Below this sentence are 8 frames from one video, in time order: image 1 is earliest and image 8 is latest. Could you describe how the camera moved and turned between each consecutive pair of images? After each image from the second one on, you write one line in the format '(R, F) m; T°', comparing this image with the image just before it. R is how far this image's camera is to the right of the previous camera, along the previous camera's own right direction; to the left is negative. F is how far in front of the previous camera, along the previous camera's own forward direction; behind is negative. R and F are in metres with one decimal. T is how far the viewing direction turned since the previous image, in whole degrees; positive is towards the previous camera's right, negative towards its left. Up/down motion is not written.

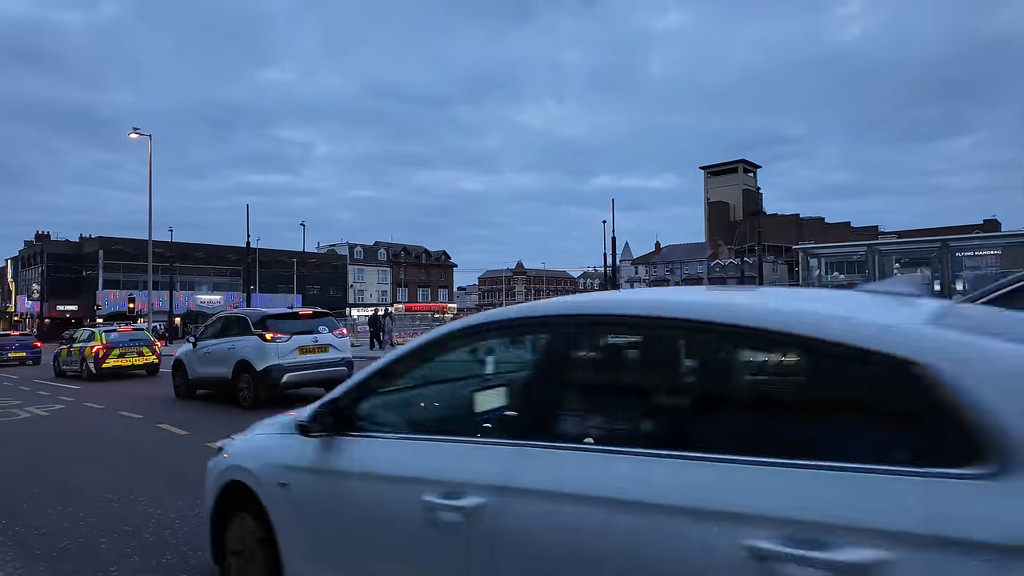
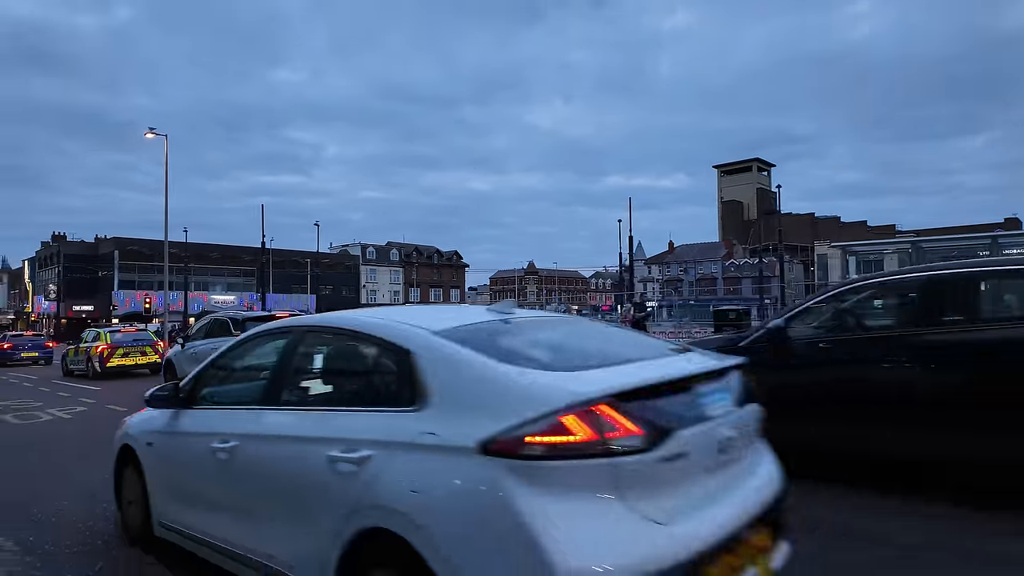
(-0.4, +0.4) m; -1°
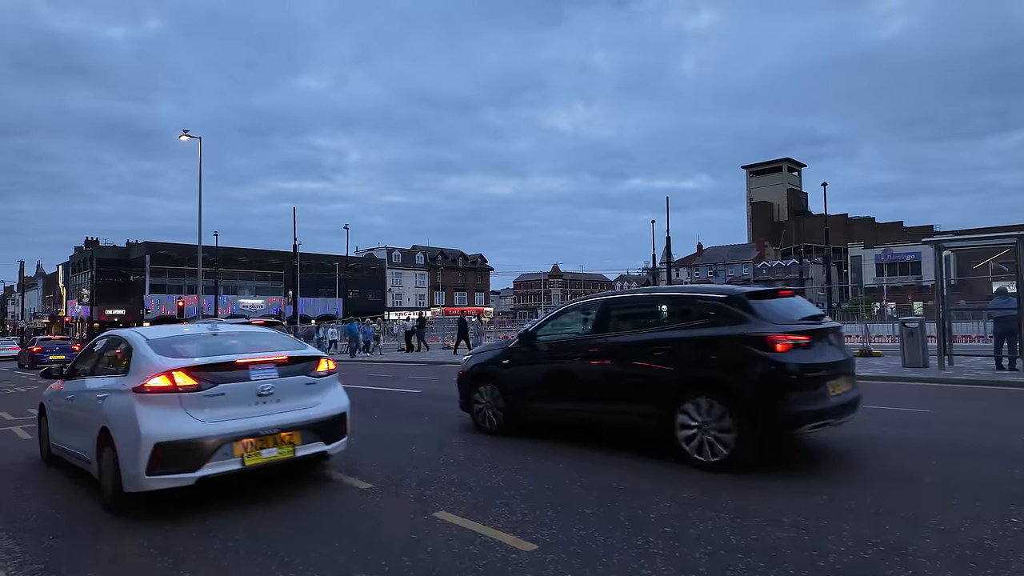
(-0.9, +0.8) m; -2°
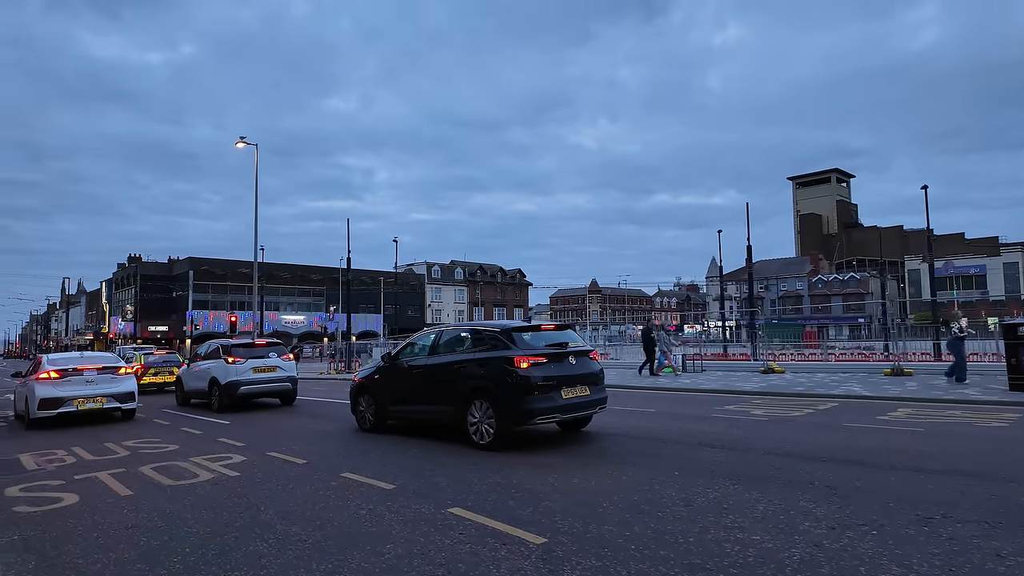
(-2.5, +2.3) m; -2°
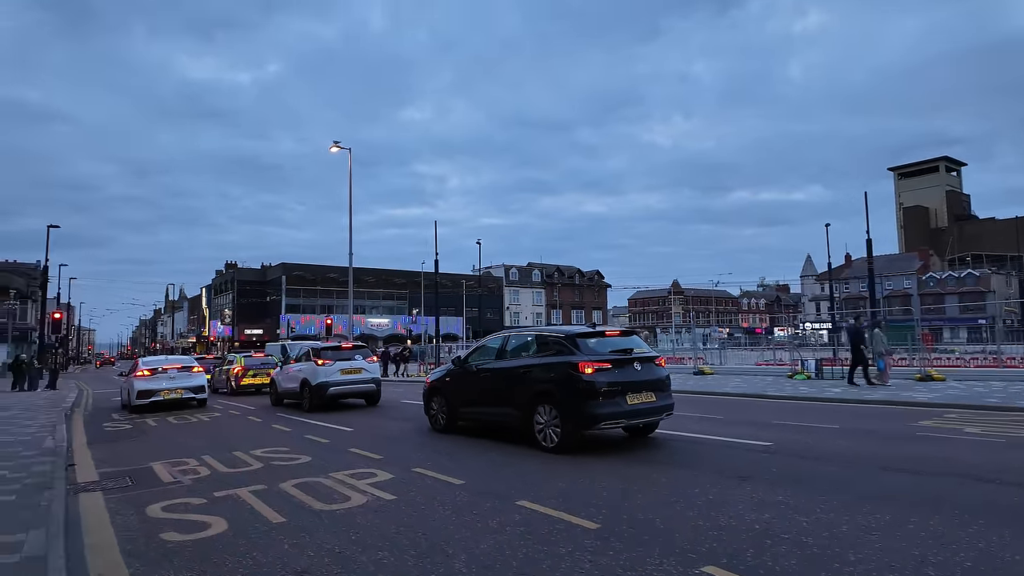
(-1.2, +1.1) m; -7°
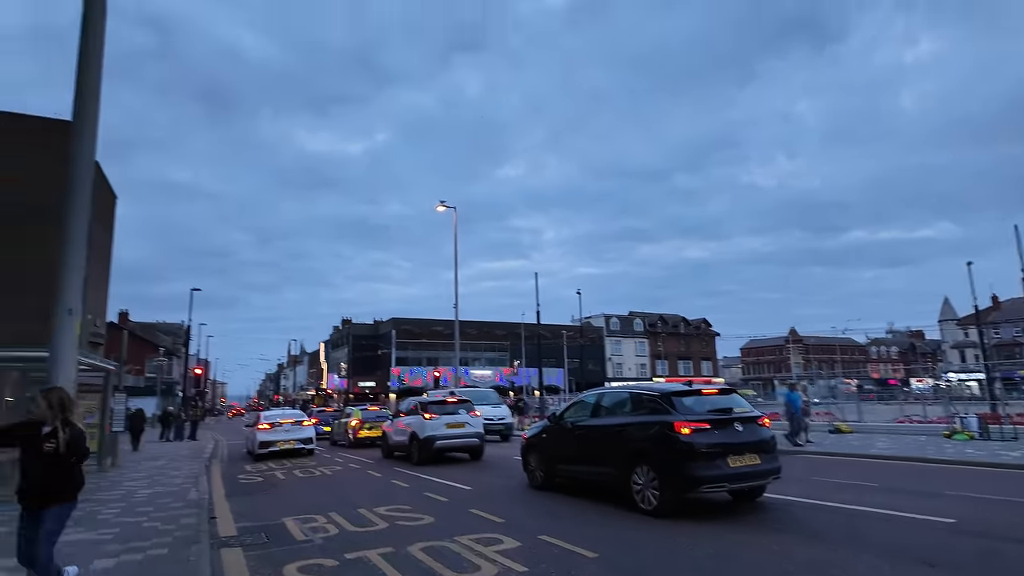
(-0.3, +0.2) m; -9°
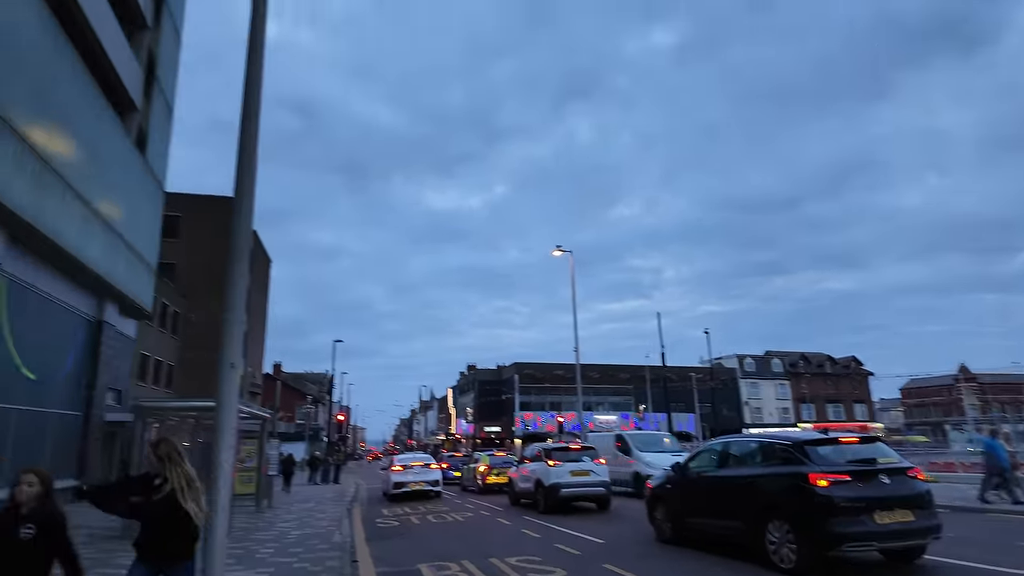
(0.0, 0.0) m; -11°
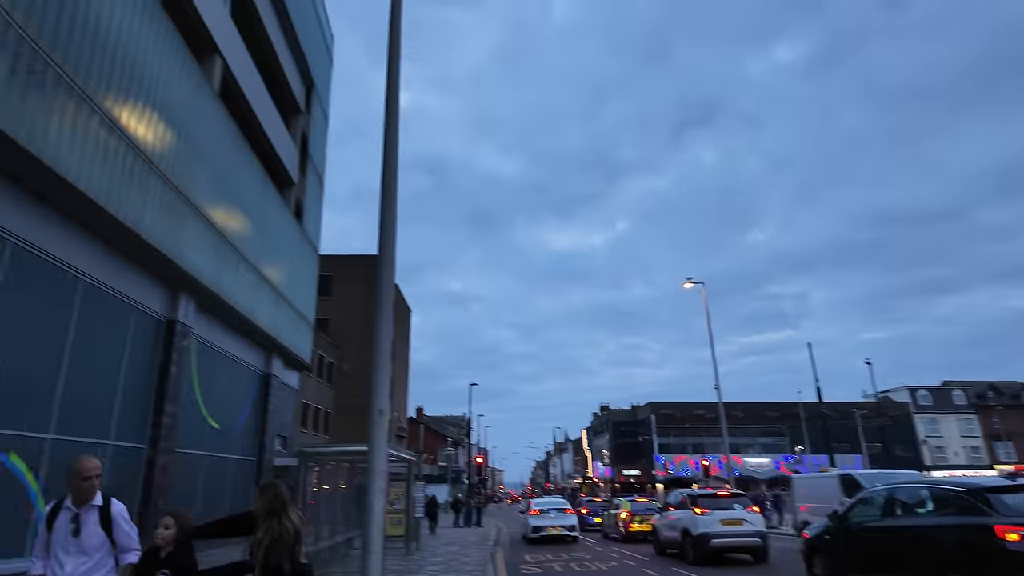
(0.0, 0.0) m; -12°
